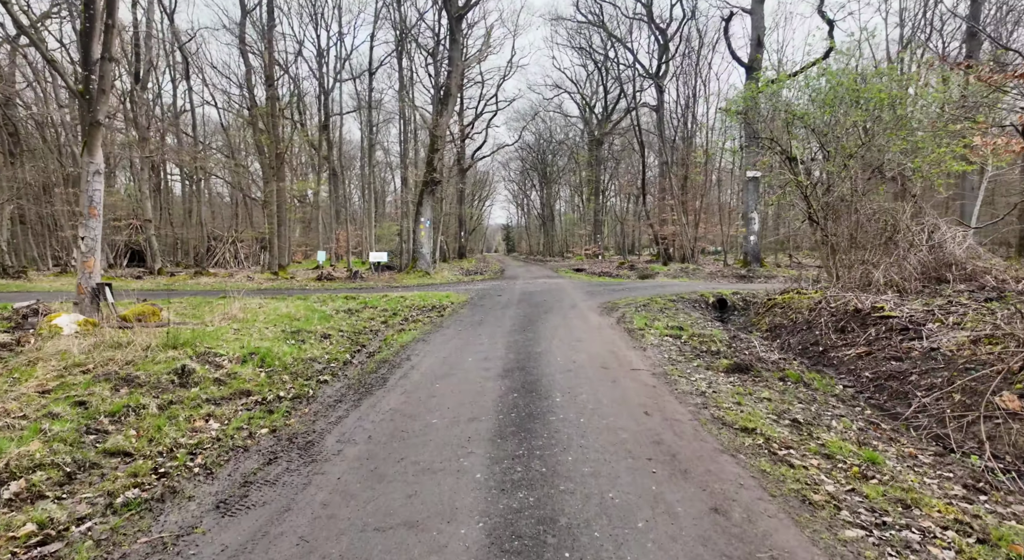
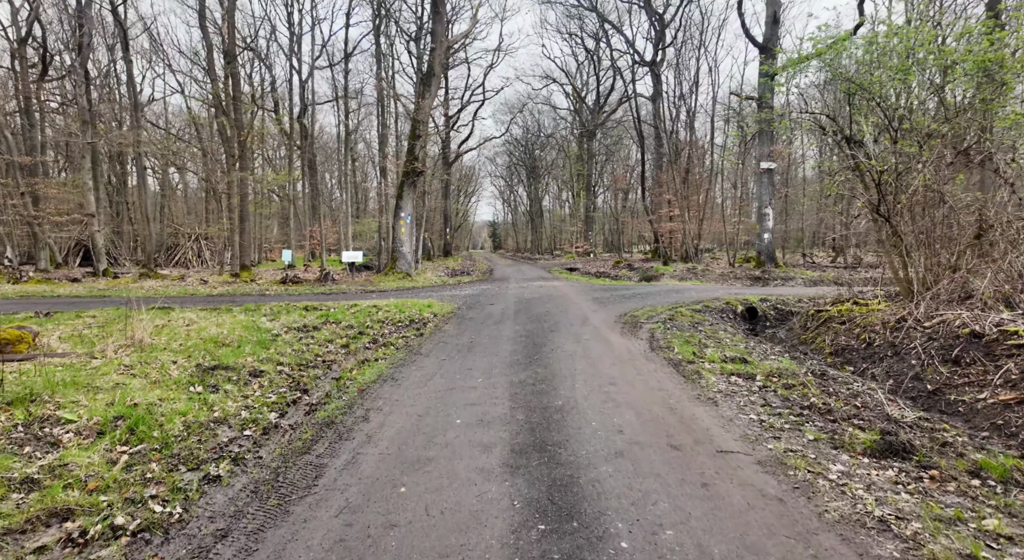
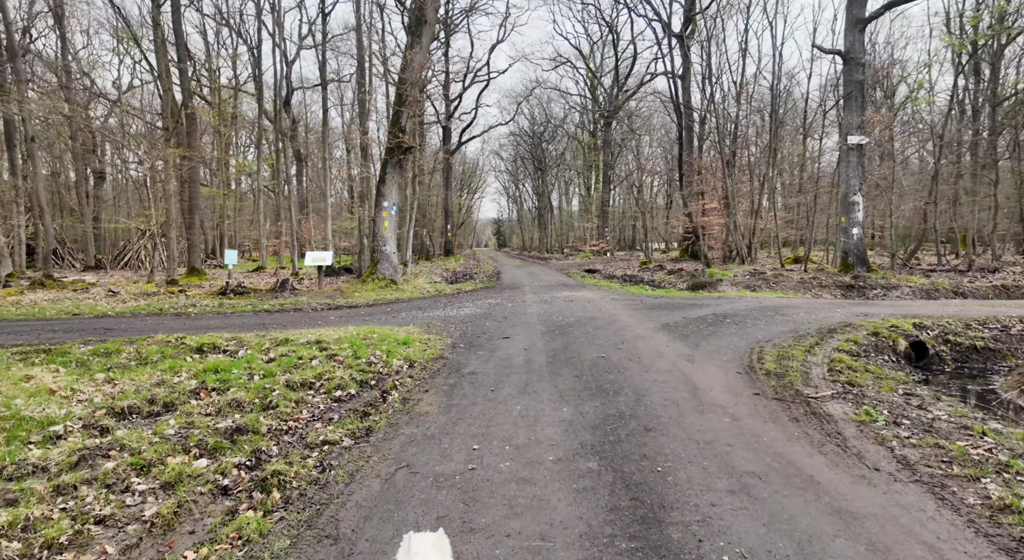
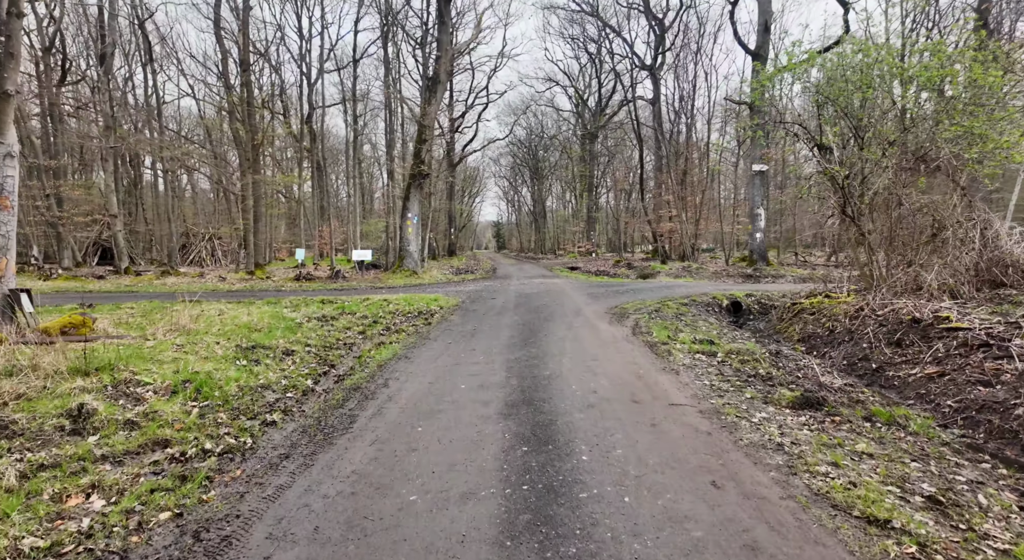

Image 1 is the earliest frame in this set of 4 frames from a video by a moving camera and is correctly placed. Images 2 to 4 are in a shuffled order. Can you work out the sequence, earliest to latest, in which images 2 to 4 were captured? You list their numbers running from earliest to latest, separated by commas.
4, 2, 3
